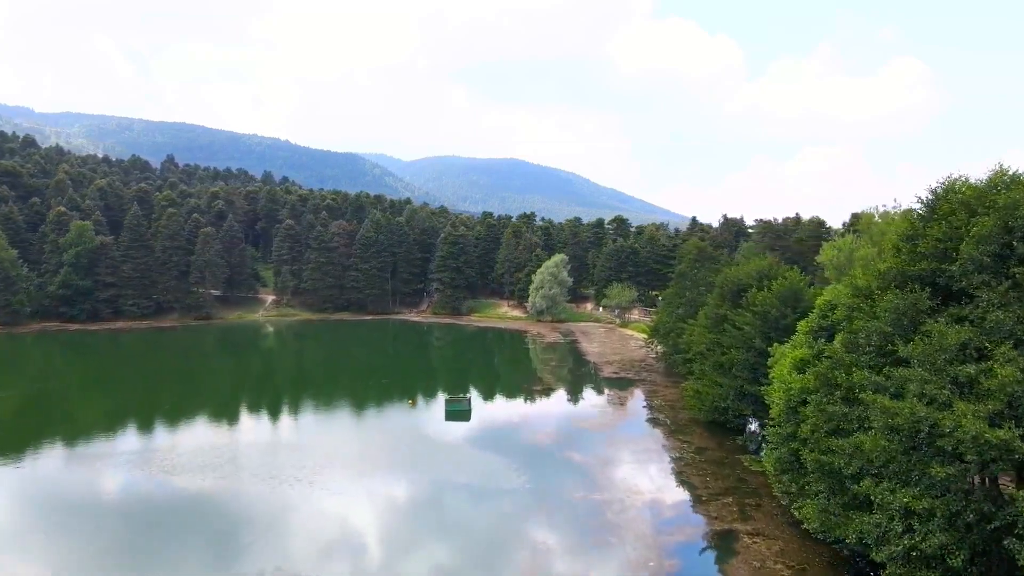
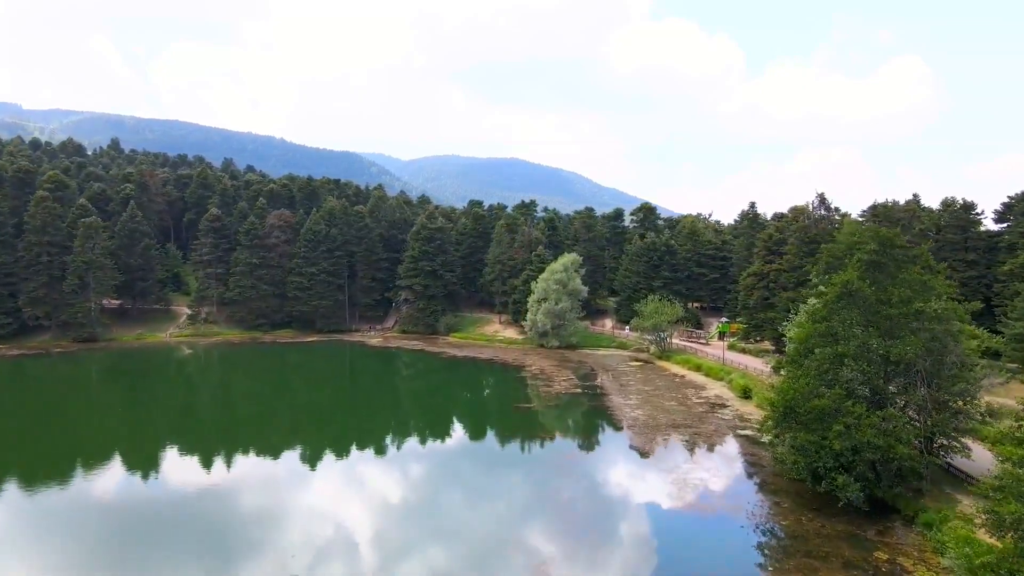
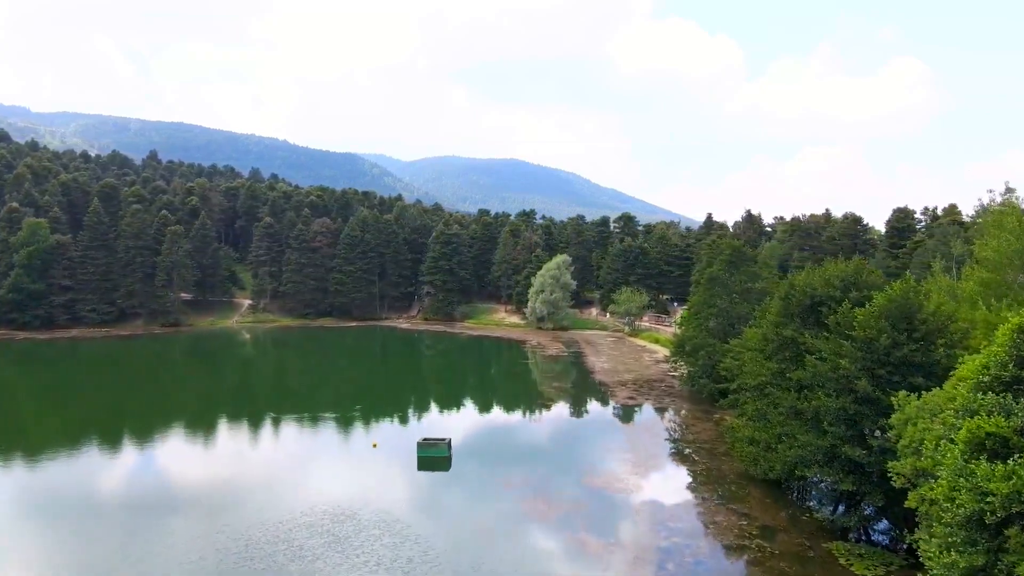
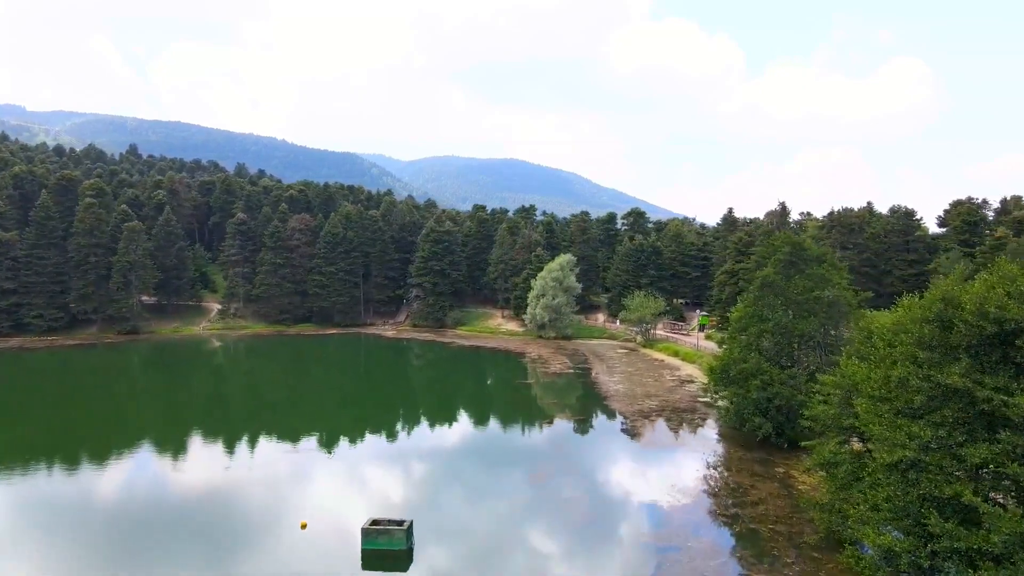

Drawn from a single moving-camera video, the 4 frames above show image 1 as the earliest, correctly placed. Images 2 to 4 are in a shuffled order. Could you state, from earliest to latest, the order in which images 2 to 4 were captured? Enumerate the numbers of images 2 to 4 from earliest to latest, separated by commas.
3, 4, 2
